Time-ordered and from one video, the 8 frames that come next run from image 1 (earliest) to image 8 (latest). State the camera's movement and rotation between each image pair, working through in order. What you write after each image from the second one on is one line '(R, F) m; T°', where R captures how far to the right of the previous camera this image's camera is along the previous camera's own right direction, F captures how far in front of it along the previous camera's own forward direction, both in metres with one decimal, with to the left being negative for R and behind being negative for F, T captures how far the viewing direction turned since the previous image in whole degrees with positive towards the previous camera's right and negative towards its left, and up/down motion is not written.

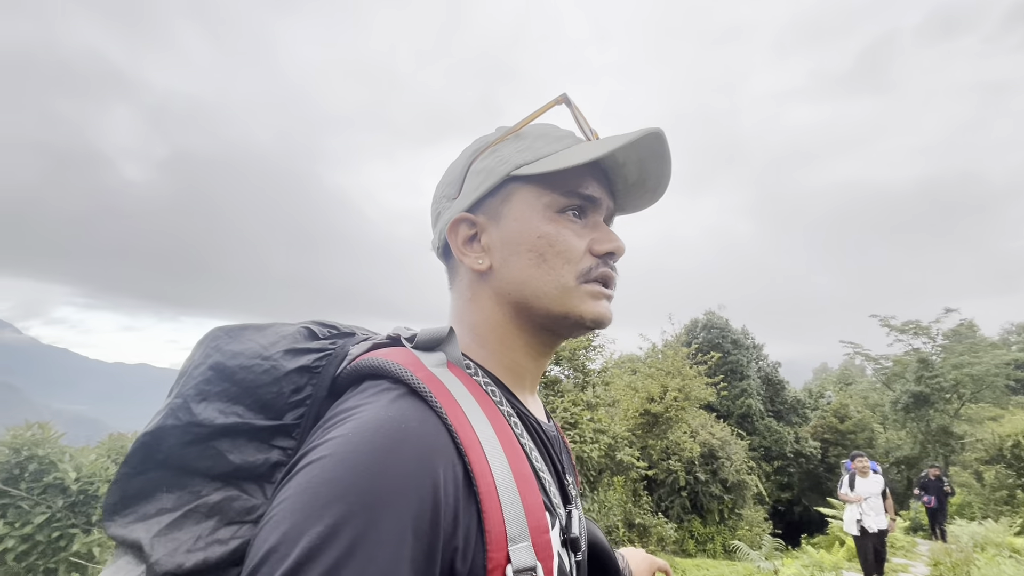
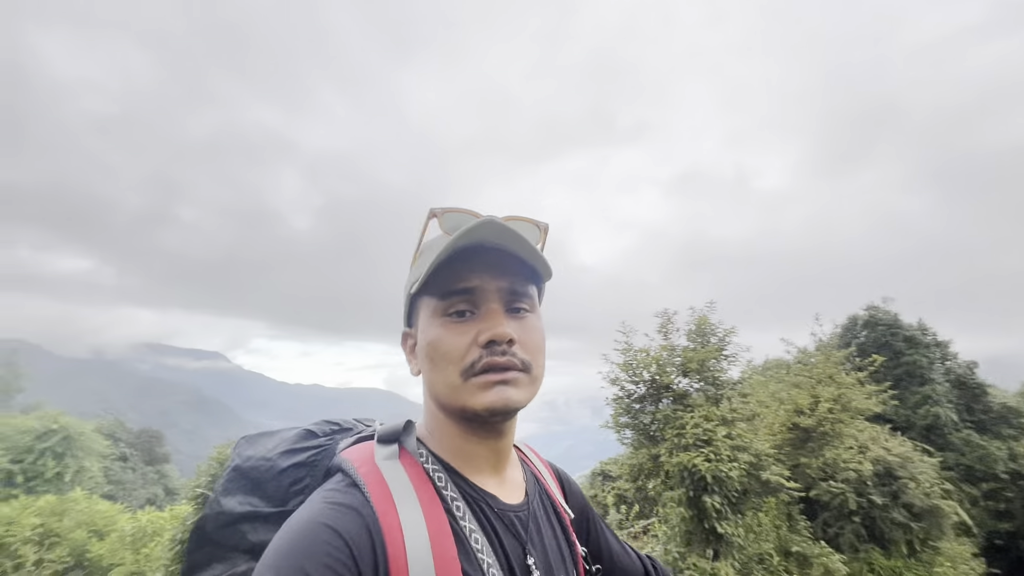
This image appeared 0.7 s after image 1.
(+0.7, +0.1) m; -16°
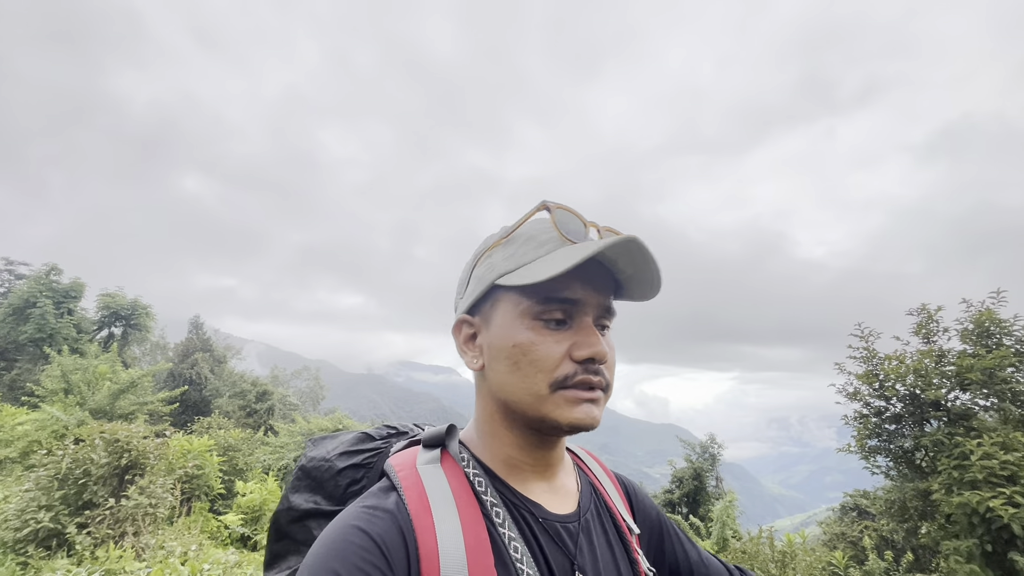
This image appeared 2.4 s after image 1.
(+0.8, +0.2) m; -26°
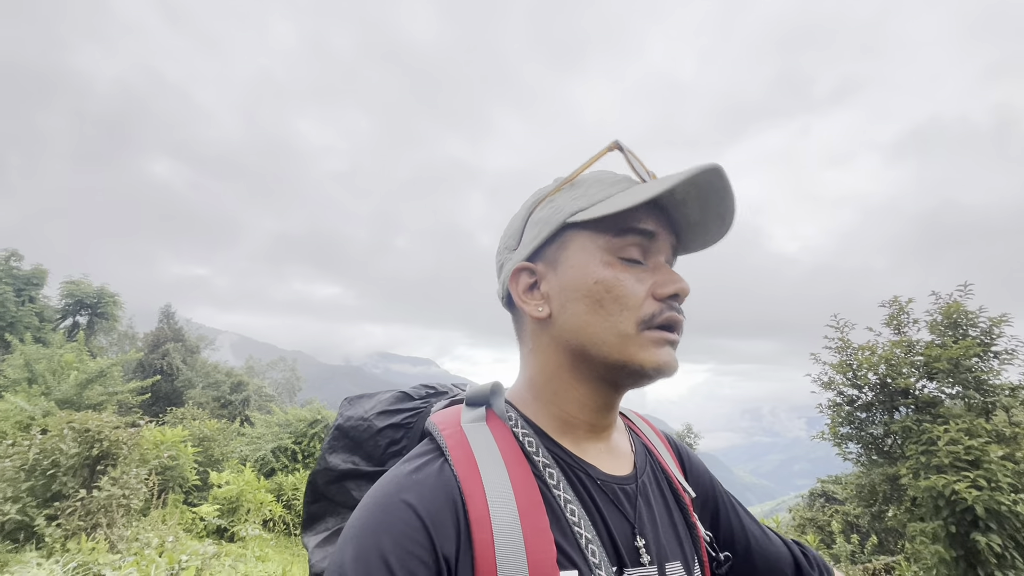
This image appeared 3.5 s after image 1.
(-0.2, 0.0) m; +3°
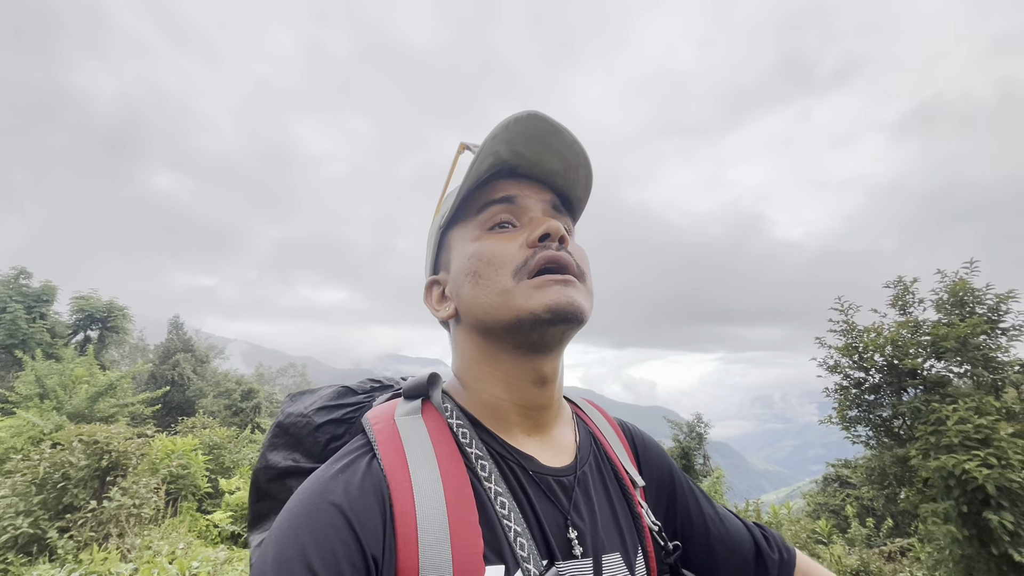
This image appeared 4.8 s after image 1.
(+0.1, 0.0) m; -1°
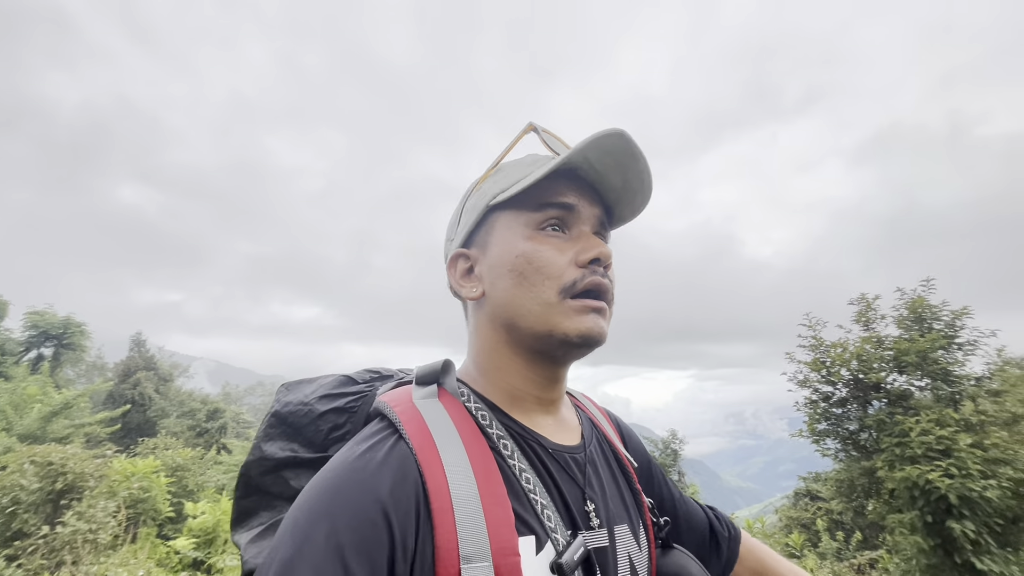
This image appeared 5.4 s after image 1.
(-0.1, 0.0) m; +3°
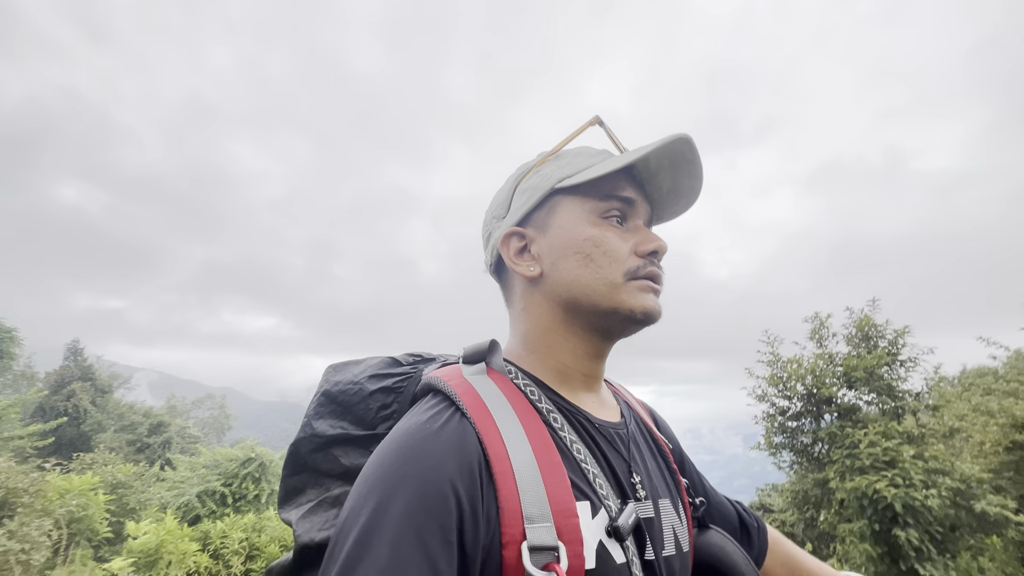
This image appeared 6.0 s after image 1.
(-0.3, 0.0) m; +5°
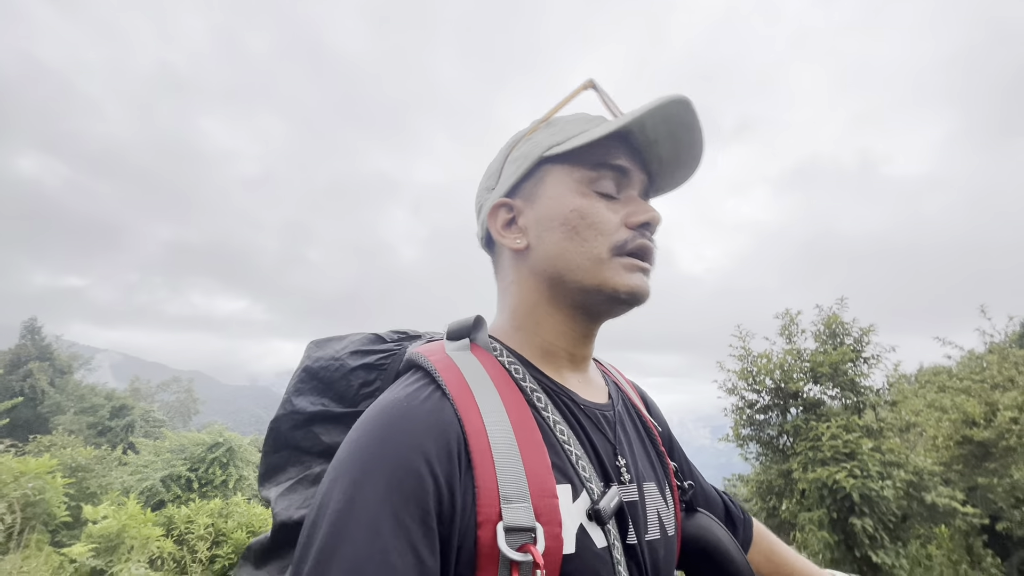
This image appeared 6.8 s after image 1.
(-0.1, 0.0) m; +3°
